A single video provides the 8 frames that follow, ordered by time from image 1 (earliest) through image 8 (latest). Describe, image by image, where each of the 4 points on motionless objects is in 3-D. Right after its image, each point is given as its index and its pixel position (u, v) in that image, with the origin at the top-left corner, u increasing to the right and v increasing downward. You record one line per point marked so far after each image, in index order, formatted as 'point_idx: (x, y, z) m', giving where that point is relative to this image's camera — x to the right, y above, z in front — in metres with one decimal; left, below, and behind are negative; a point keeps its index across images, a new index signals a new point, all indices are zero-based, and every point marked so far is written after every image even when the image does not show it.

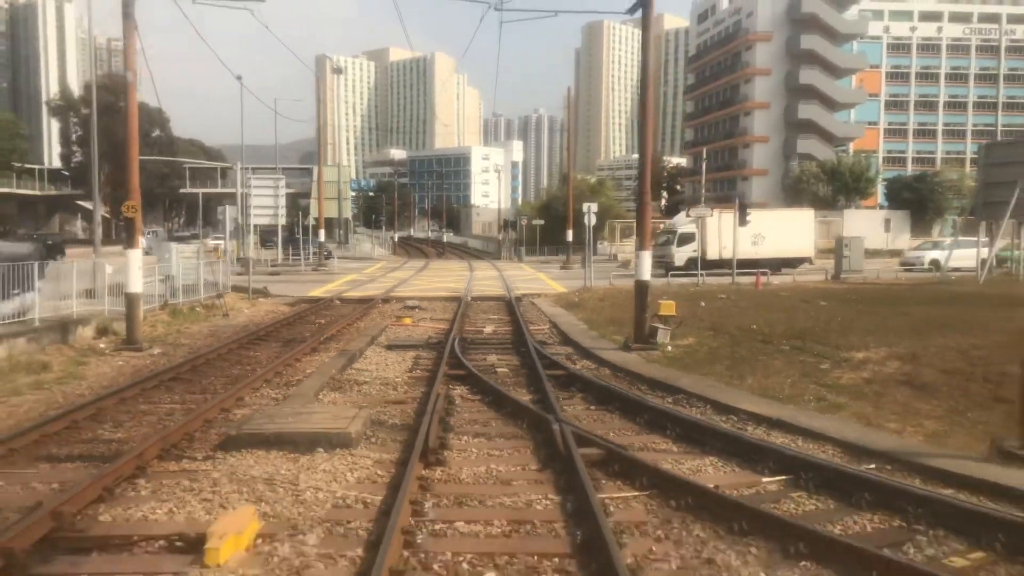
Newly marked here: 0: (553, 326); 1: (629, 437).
0: (+1.1, -1.0, +19.5) m
1: (+1.5, -1.9, +9.2) m
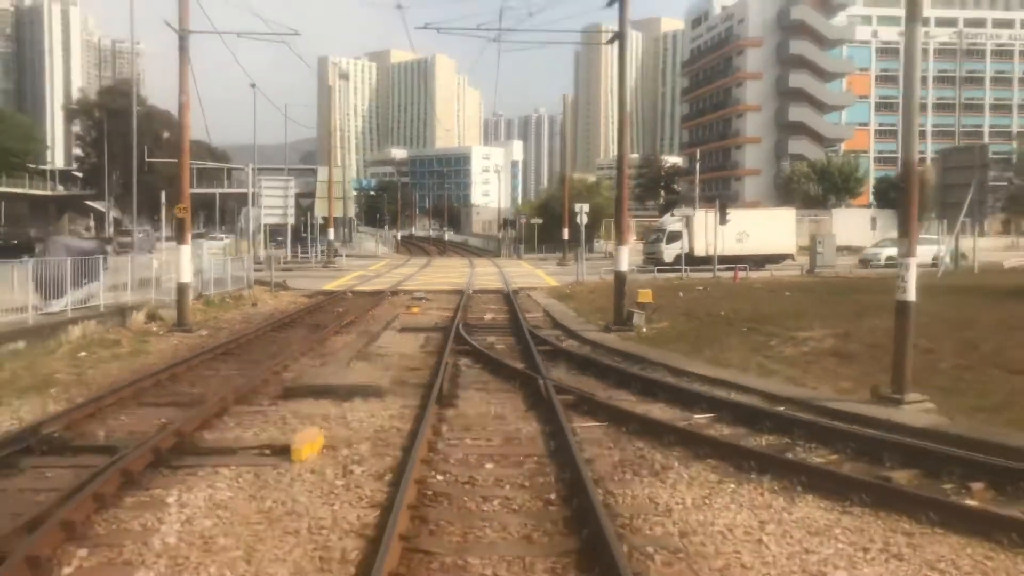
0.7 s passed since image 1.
0: (+1.0, -0.8, +22.0) m
1: (+1.4, -1.6, +11.8) m
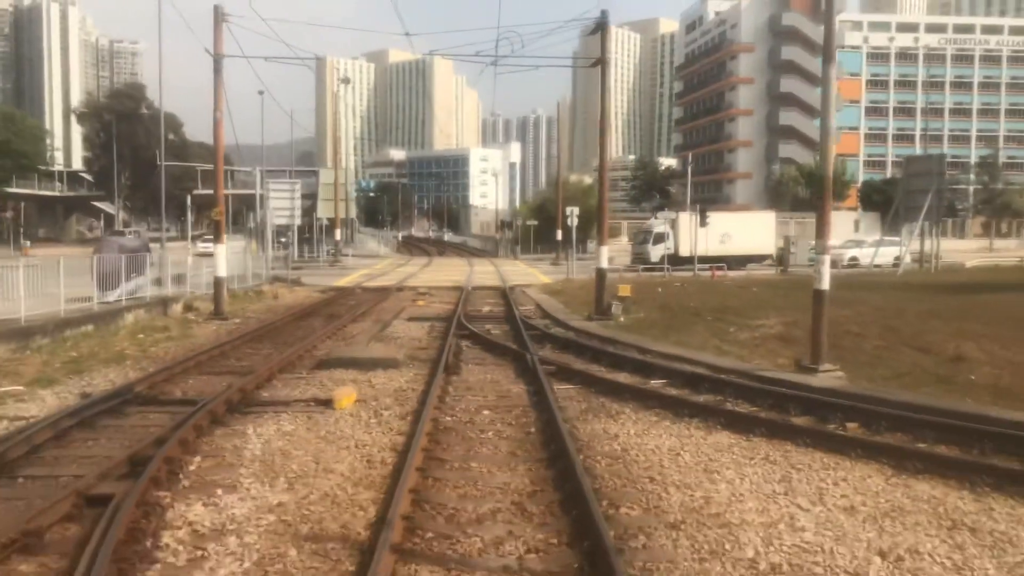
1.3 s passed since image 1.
0: (+0.9, -0.6, +24.6) m
1: (+1.2, -1.5, +14.3) m
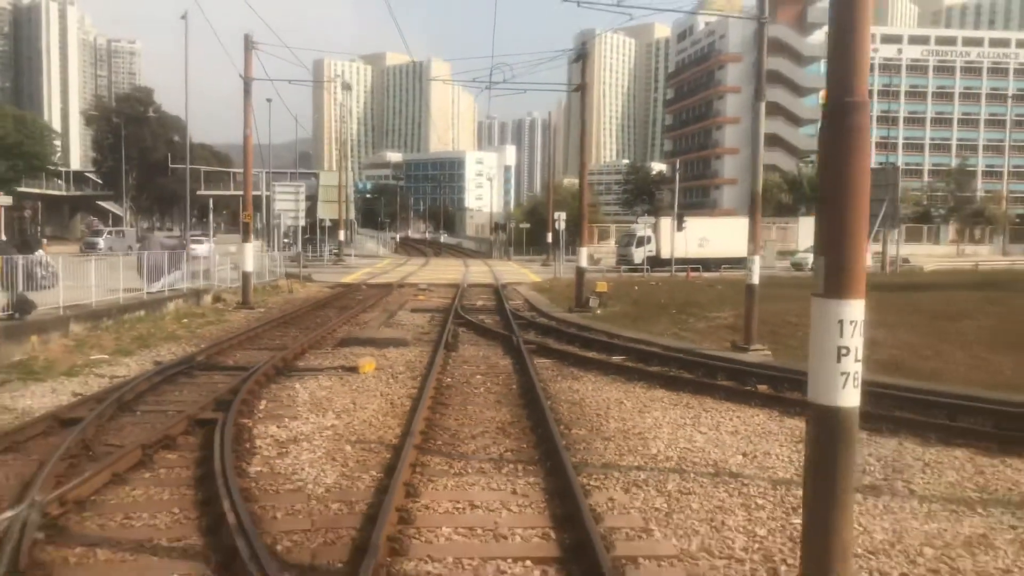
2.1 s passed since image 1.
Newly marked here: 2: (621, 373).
0: (+0.5, -0.5, +27.5) m
1: (+1.0, -1.3, +17.2) m
2: (+2.1, -1.6, +14.0) m
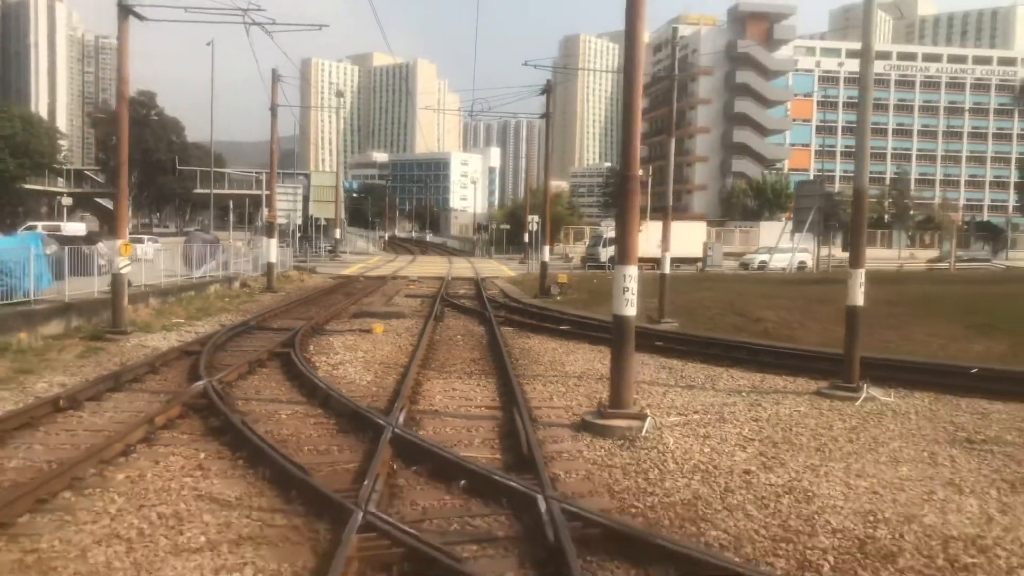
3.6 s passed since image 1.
0: (-0.5, -0.1, +32.8) m
1: (+0.2, -0.9, +22.5) m
2: (+1.3, -1.2, +19.3) m
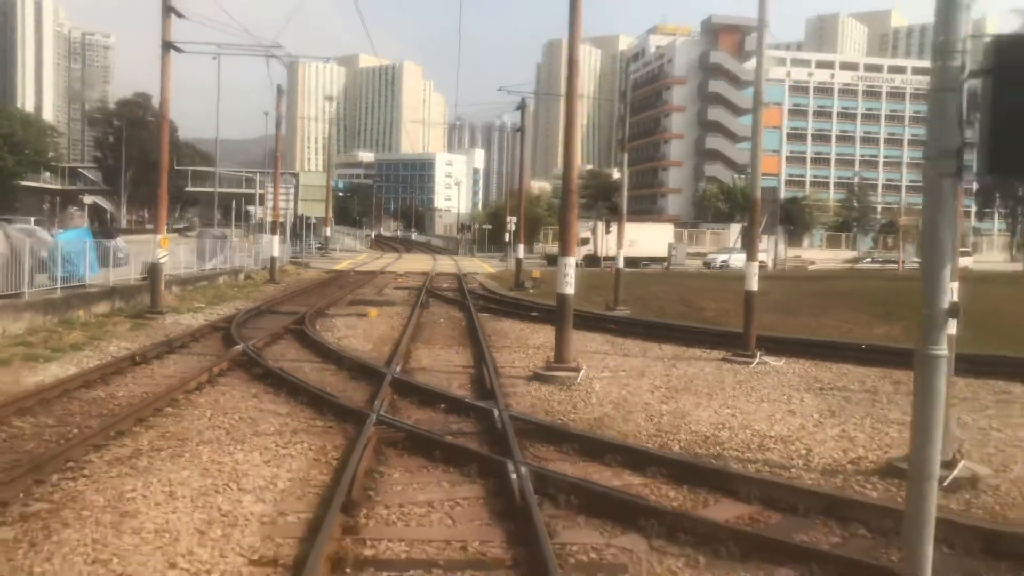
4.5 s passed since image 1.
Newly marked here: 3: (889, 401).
0: (-1.6, +0.2, +36.1) m
1: (-0.7, -0.7, +25.8) m
2: (+0.6, -1.0, +22.6) m
3: (+6.3, -1.9, +12.3) m
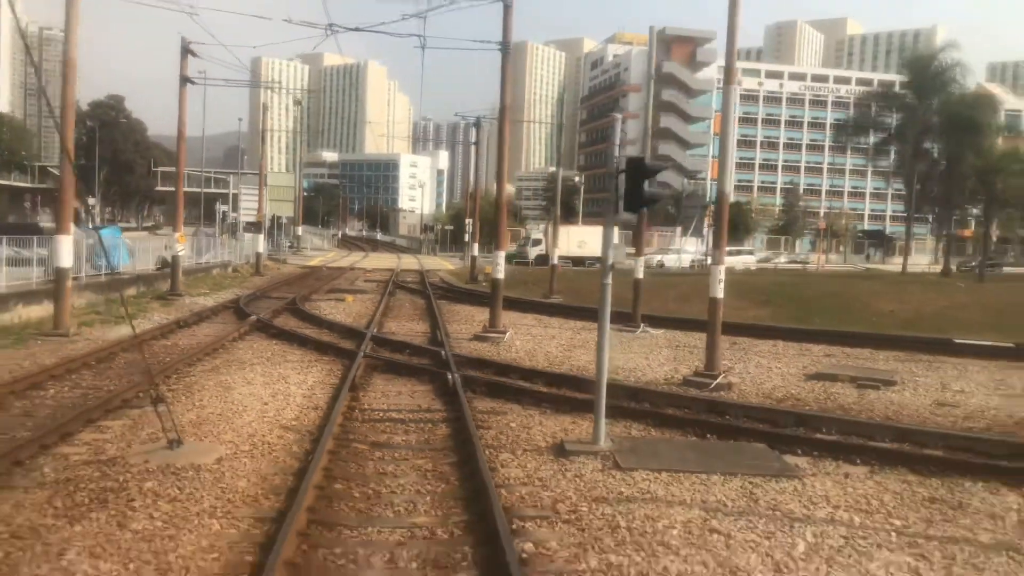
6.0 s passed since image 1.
0: (-4.0, +0.5, +41.1) m
1: (-2.6, -0.3, +30.9) m
2: (-1.3, -0.6, +27.8) m
3: (+5.0, -1.5, +17.7) m
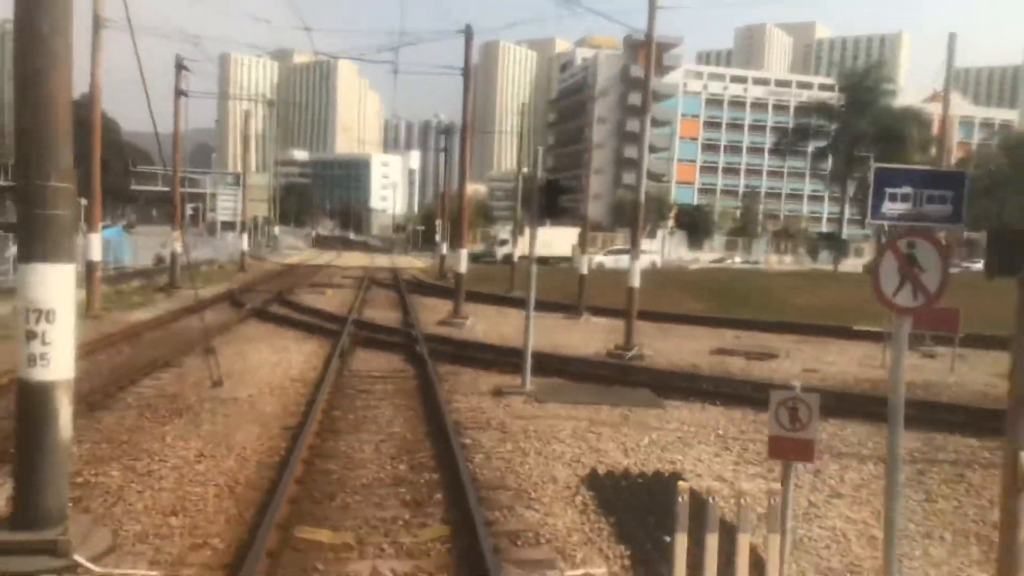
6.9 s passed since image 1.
0: (-6.1, +0.7, +44.1) m
1: (-4.3, -0.1, +33.9) m
2: (-2.8, -0.4, +30.9) m
3: (+3.8, -1.3, +21.1) m
